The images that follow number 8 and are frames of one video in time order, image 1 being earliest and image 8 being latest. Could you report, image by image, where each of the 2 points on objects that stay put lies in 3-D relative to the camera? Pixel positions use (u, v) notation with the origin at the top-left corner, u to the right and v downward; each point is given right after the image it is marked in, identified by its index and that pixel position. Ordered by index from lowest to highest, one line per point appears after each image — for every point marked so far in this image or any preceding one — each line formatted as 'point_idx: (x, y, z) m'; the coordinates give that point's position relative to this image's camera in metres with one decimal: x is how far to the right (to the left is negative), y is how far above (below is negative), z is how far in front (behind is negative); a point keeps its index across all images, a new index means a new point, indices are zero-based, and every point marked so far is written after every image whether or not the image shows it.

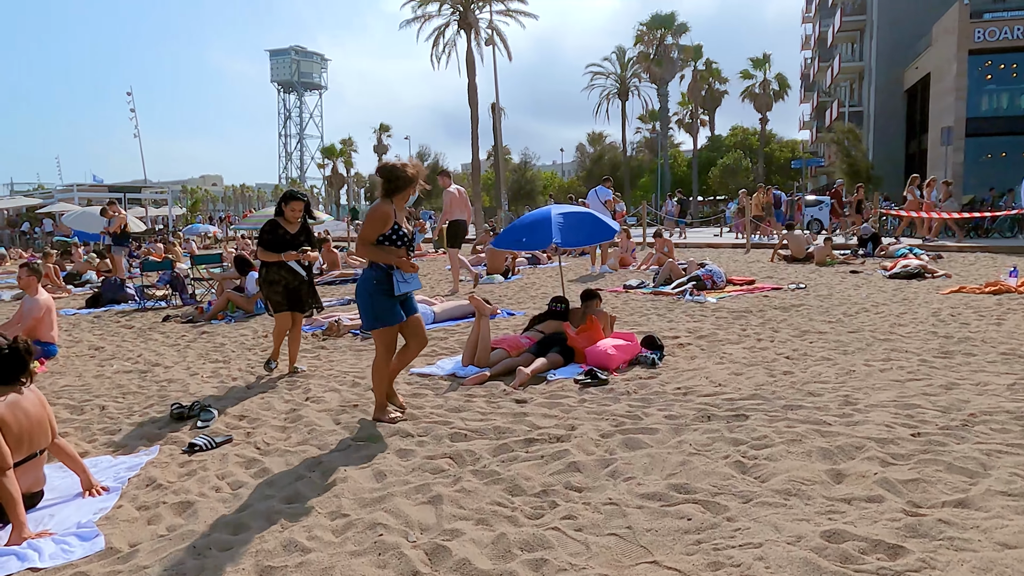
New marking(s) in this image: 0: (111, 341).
0: (-4.4, -0.6, +8.3) m
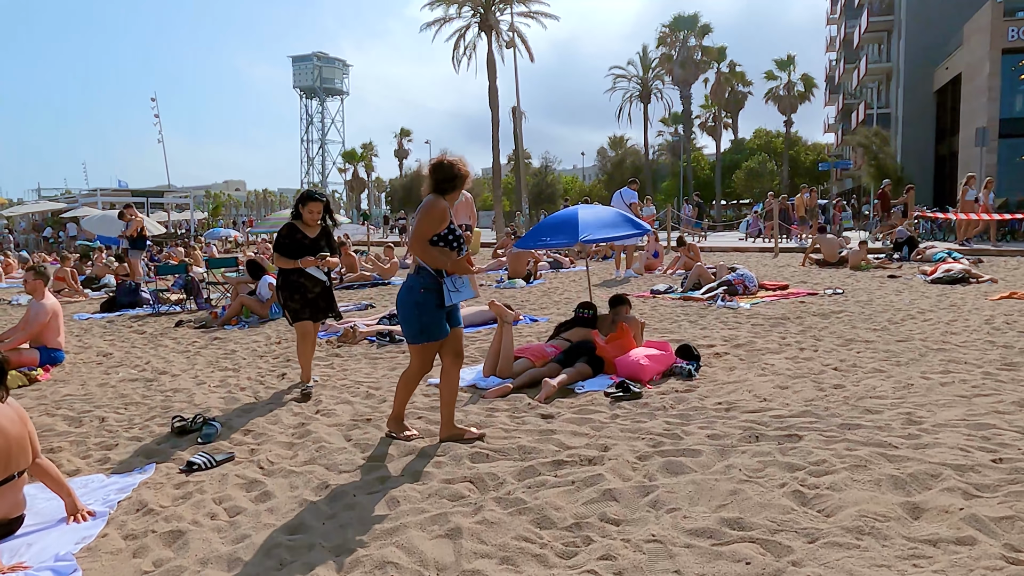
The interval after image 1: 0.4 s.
0: (-4.1, -0.6, +8.1) m
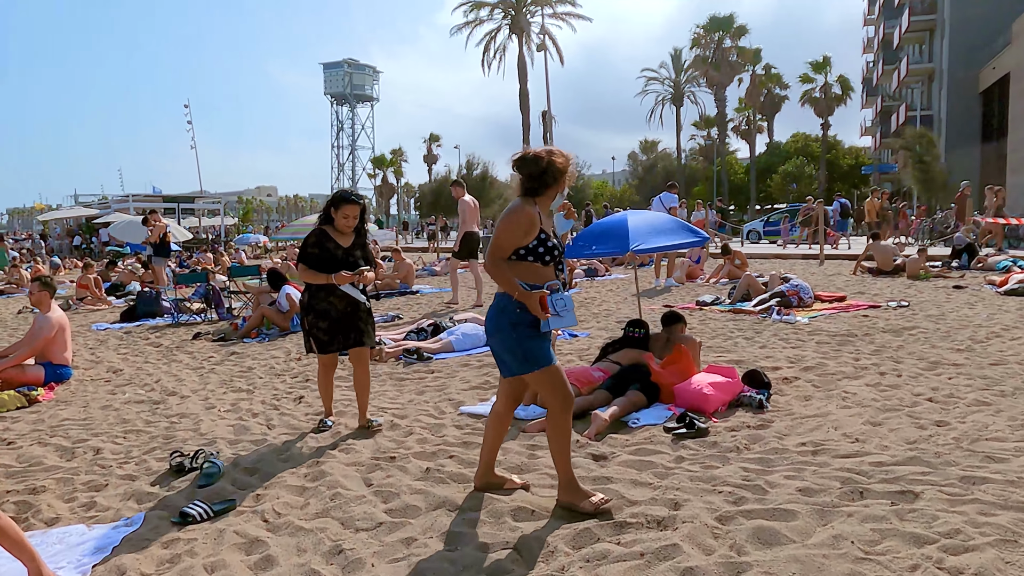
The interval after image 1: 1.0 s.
0: (-3.8, -0.7, +7.6) m
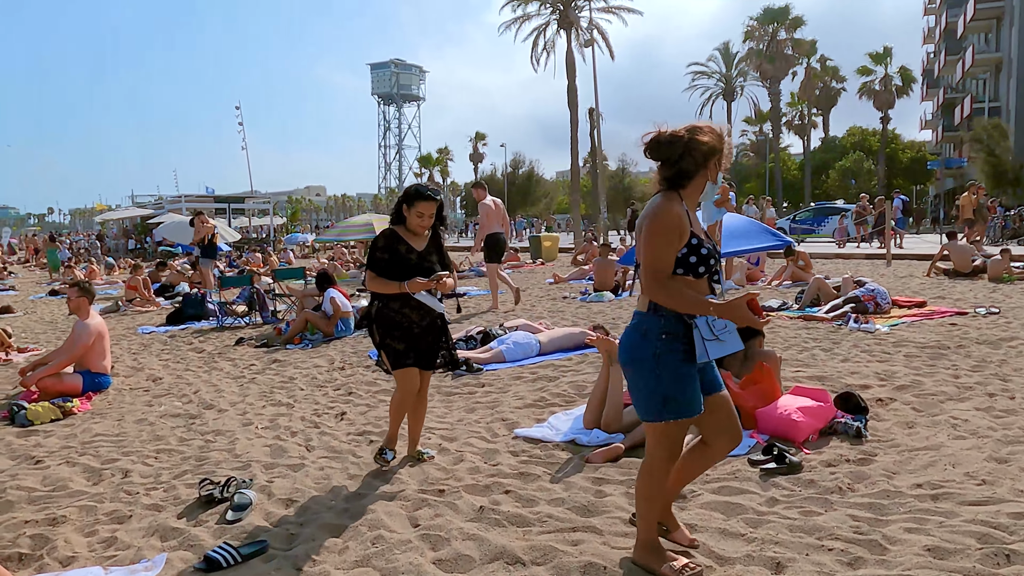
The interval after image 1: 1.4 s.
0: (-3.2, -0.8, +7.4) m
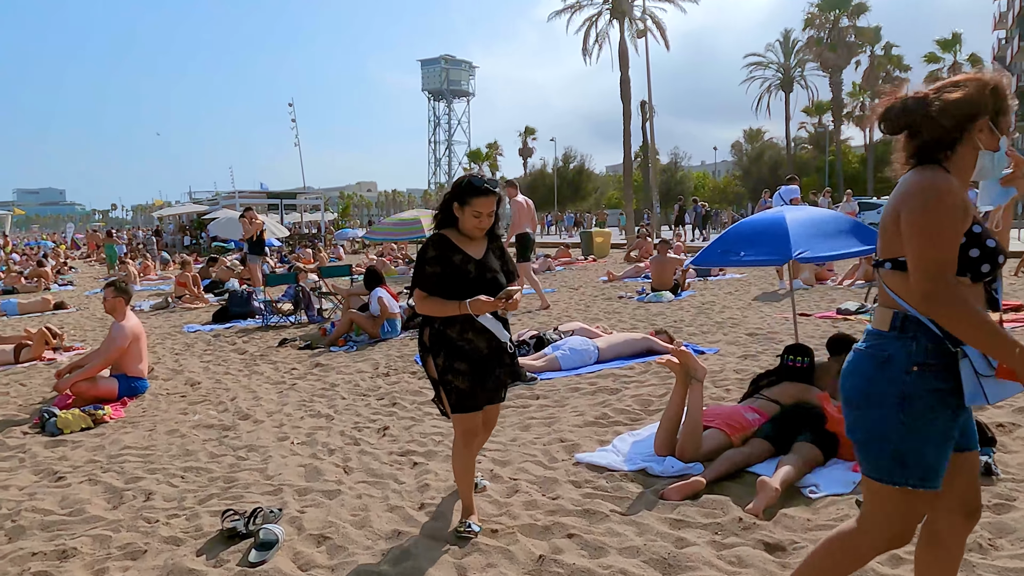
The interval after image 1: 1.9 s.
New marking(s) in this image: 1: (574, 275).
0: (-2.7, -0.8, +7.1) m
1: (+1.3, +0.2, +15.6) m
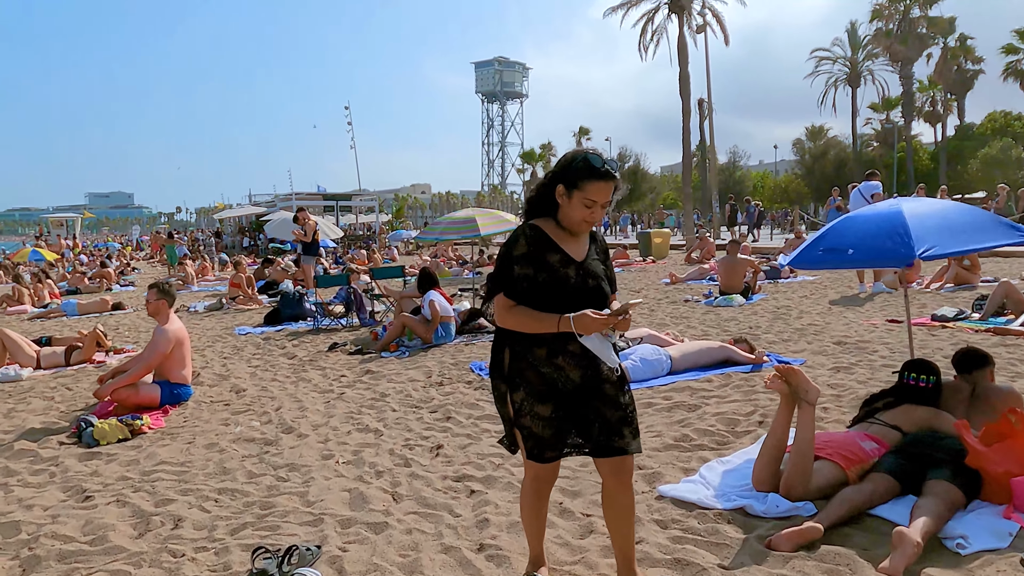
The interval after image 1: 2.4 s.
0: (-2.2, -0.8, +6.7) m
1: (+2.4, +0.2, +14.9) m
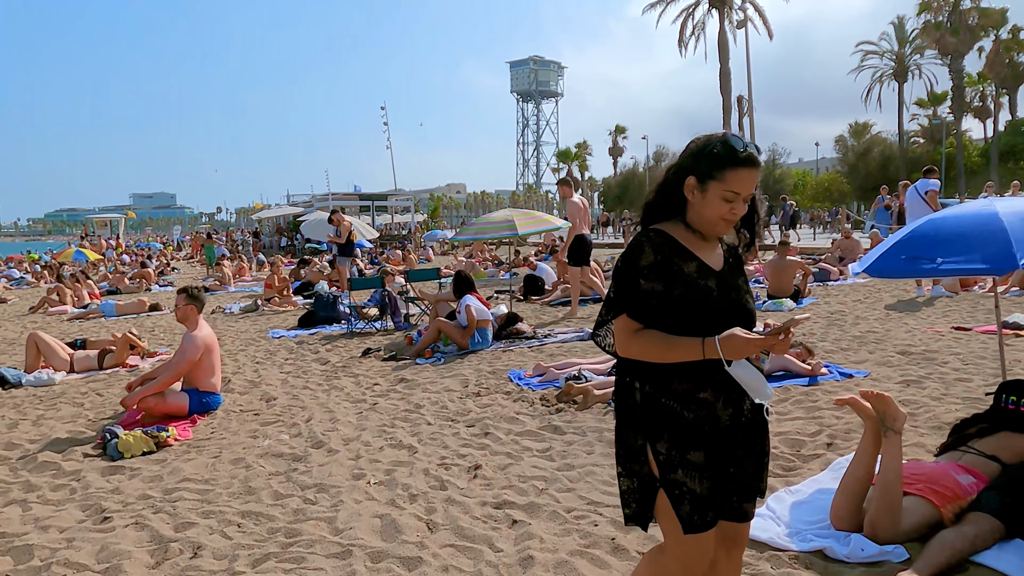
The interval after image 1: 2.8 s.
0: (-1.9, -0.8, +6.5) m
1: (+3.1, +0.2, +14.5) m
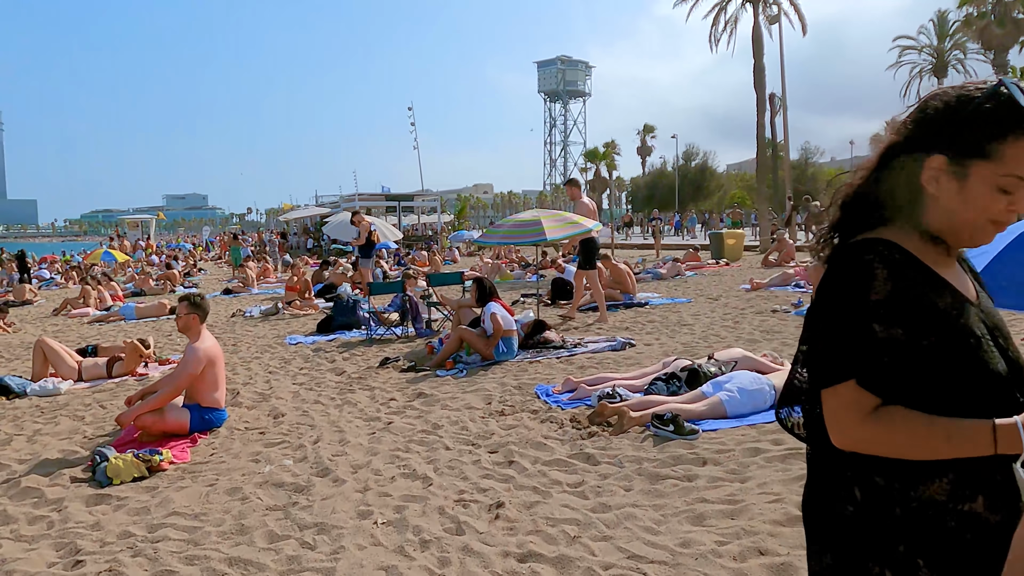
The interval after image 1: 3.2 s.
0: (-1.6, -0.9, +6.1) m
1: (+3.6, +0.1, +13.9) m
